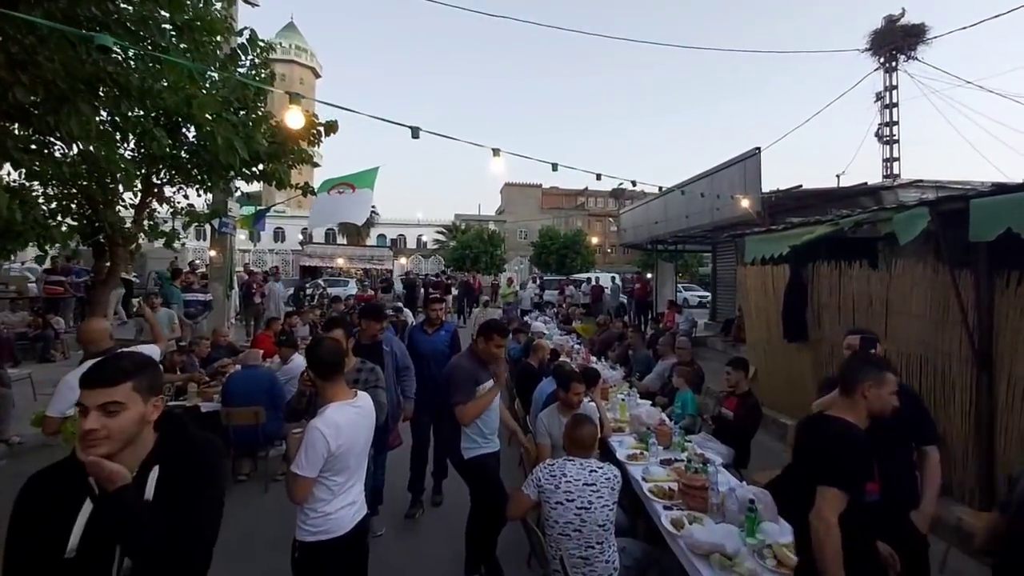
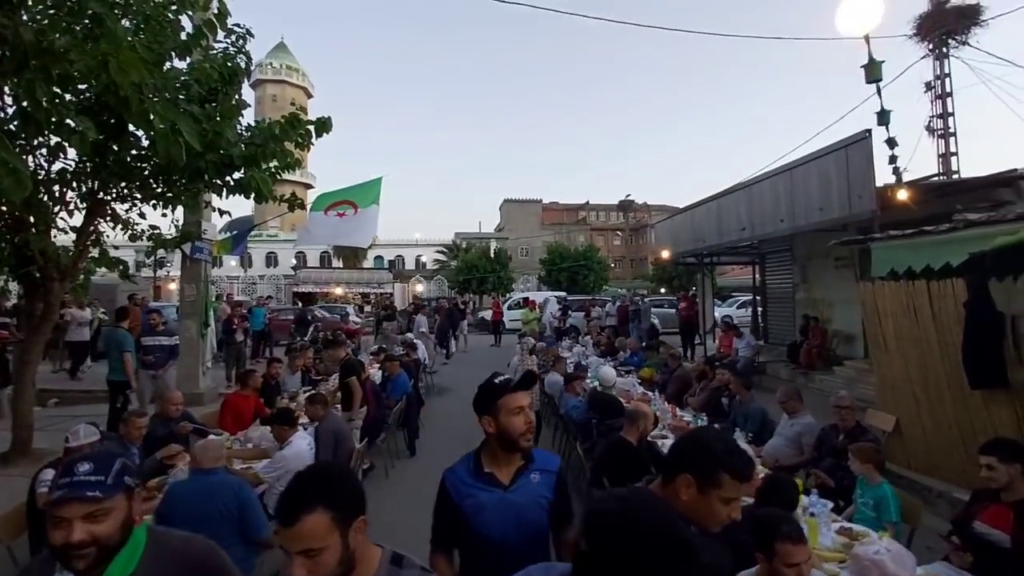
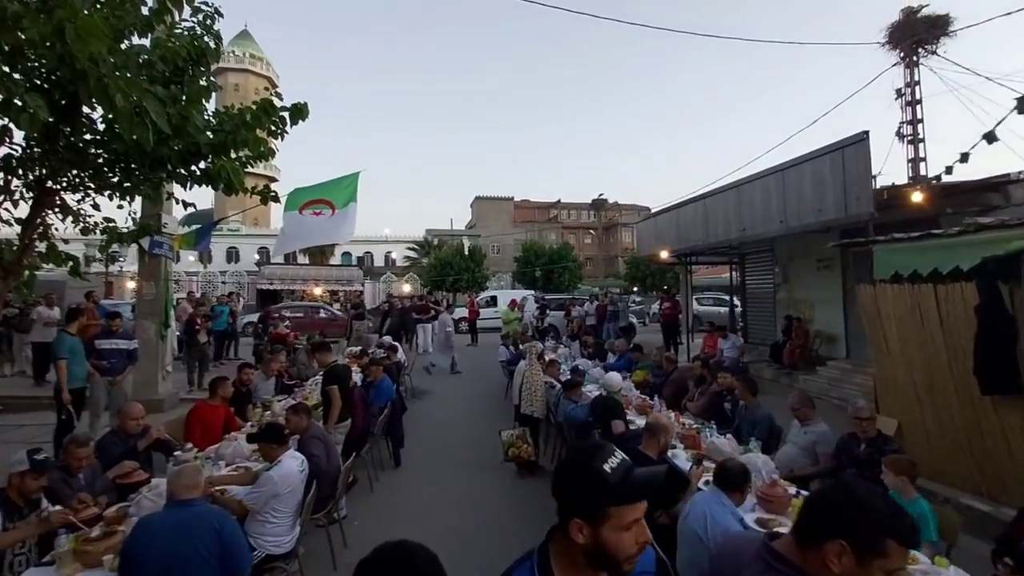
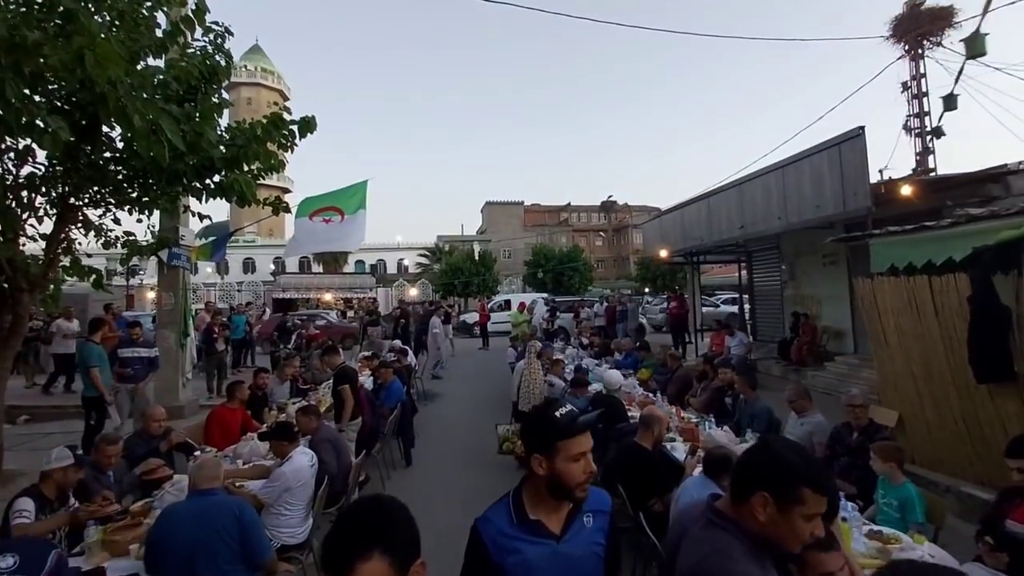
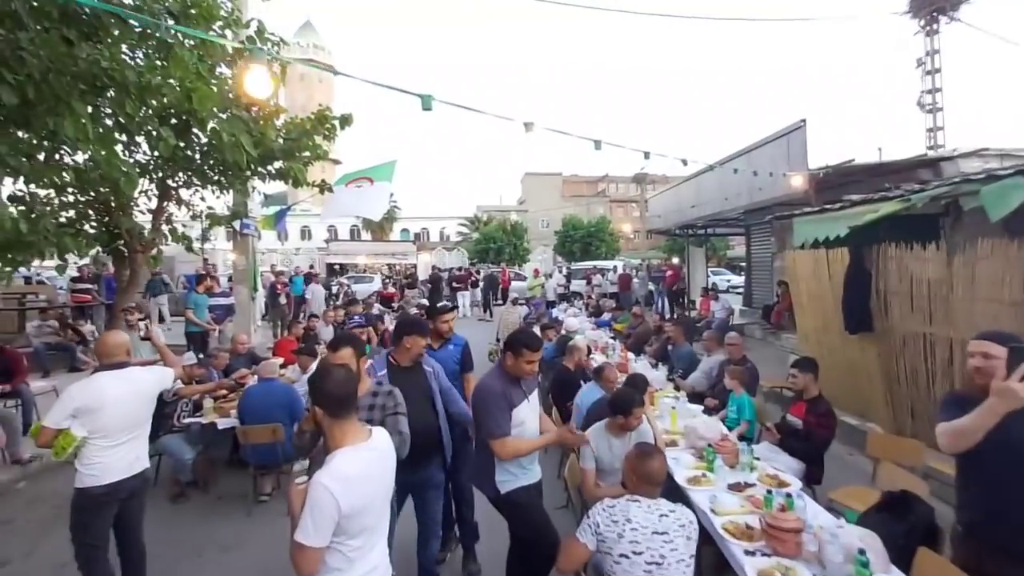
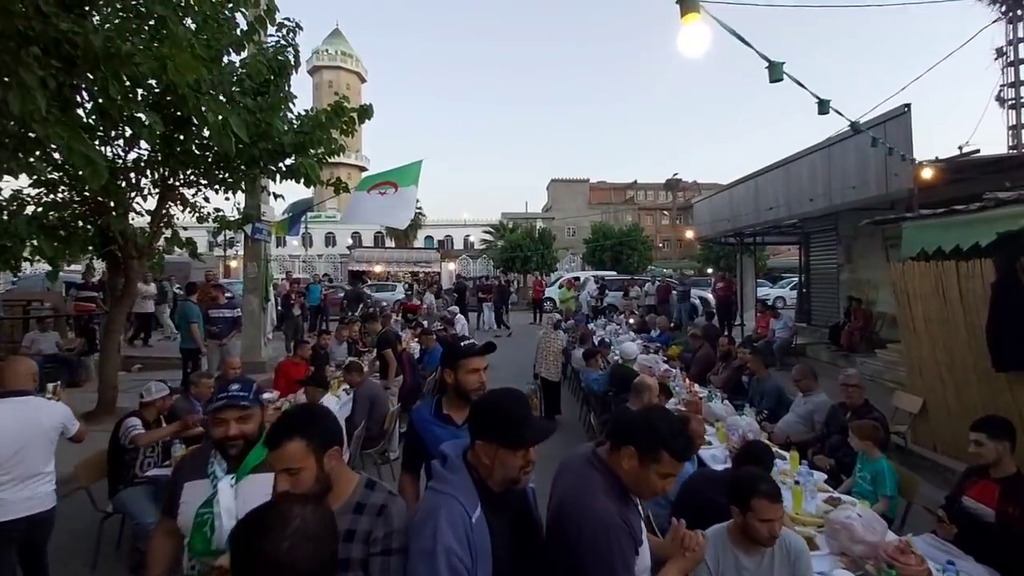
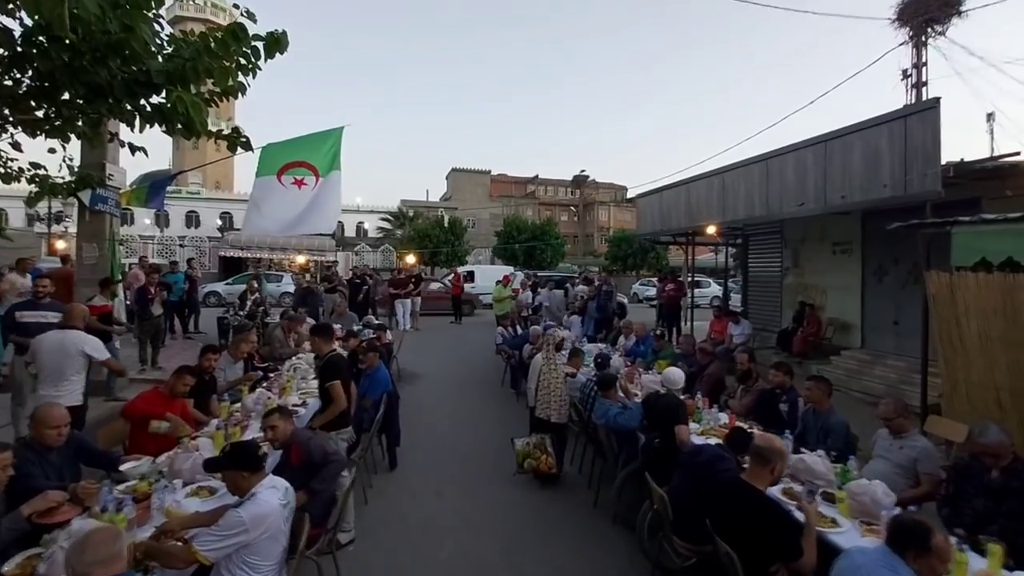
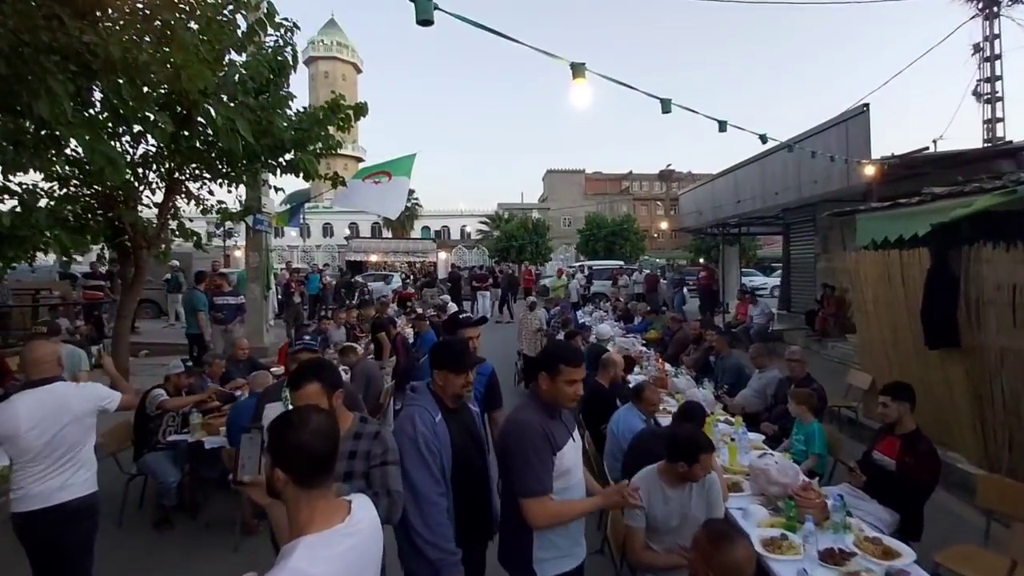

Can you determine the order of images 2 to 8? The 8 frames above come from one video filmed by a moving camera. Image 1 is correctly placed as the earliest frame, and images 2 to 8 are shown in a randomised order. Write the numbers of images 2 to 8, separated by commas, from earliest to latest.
5, 8, 6, 2, 4, 3, 7
